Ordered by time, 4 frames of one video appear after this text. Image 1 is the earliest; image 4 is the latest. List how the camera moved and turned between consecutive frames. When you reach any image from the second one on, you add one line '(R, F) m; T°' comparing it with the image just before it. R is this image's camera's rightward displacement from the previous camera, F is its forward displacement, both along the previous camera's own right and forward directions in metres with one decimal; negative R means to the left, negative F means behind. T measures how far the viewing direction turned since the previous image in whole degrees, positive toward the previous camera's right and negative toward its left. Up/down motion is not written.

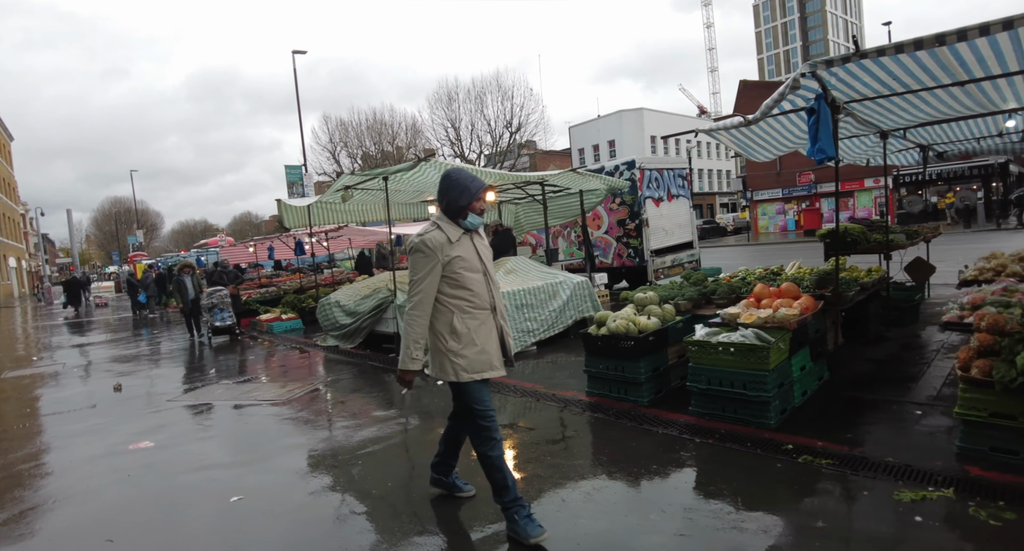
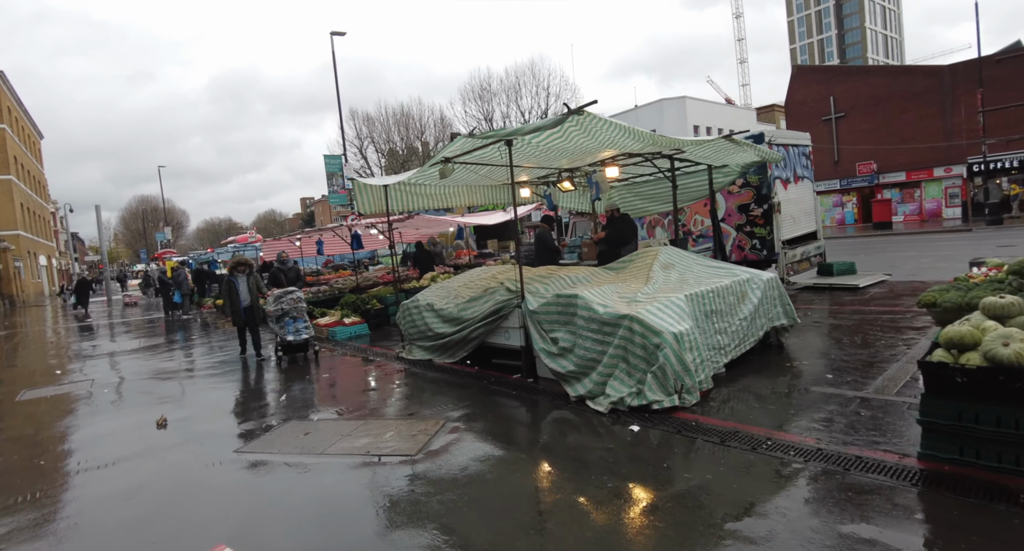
(-1.7, +2.2) m; -2°
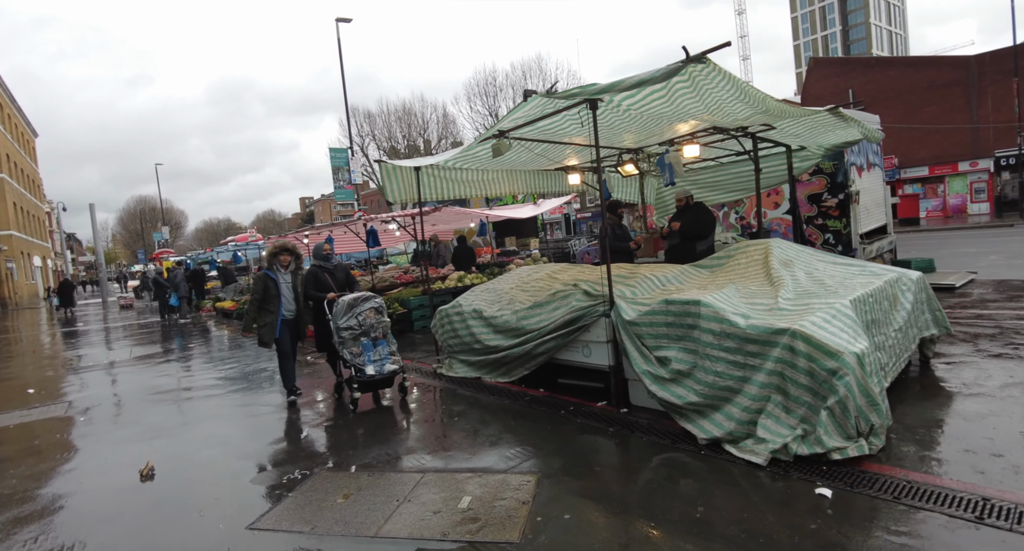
(-0.8, +1.4) m; 0°
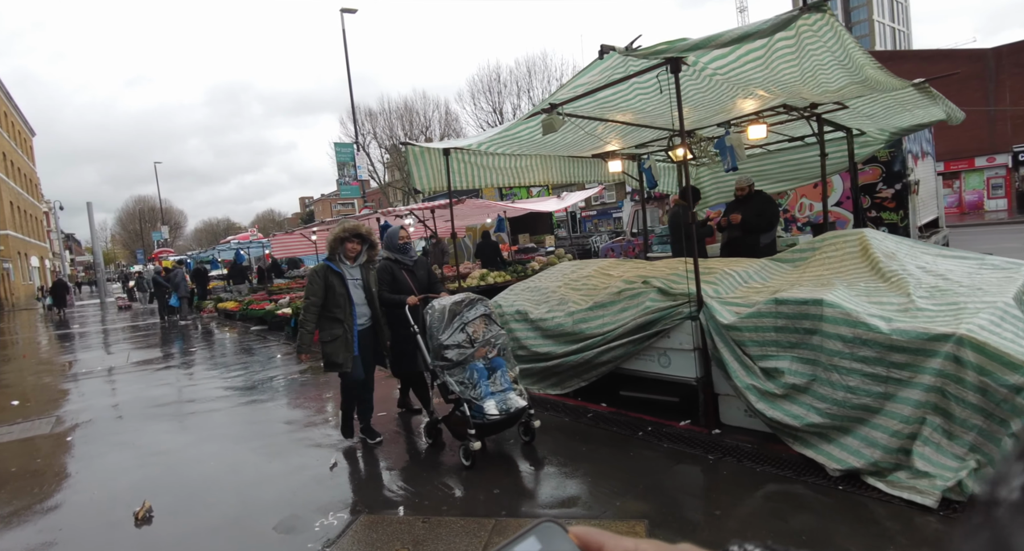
(-0.5, +0.8) m; 0°
